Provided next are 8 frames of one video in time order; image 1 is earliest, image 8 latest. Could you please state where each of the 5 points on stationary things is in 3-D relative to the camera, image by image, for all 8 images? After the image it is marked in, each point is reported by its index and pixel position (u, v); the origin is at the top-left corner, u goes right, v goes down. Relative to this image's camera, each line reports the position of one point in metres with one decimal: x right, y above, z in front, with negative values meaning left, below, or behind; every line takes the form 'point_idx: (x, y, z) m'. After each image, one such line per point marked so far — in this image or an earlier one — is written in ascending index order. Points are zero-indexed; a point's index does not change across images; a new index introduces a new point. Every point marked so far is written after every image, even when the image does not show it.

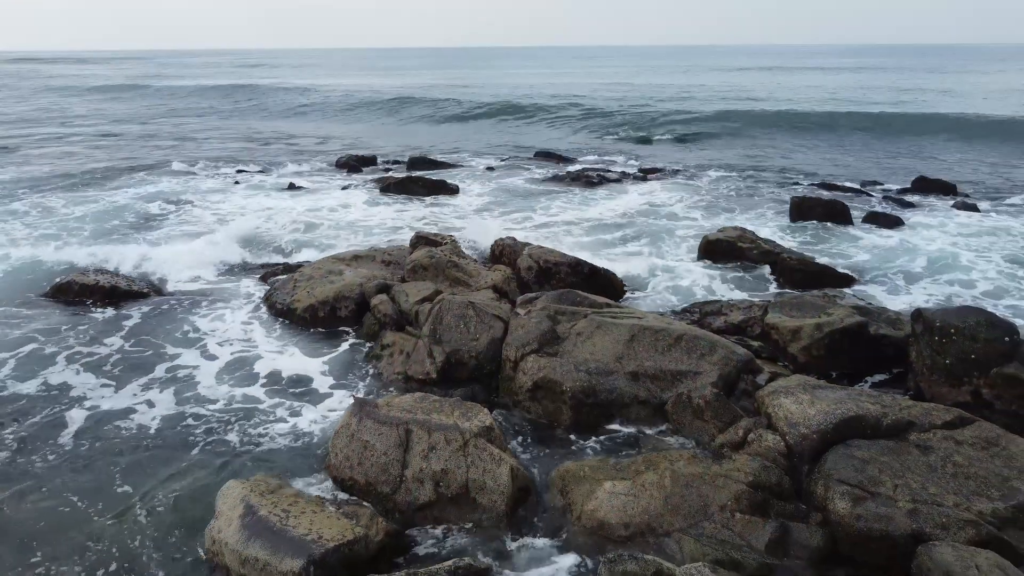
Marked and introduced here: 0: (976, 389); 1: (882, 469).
0: (+5.1, -1.1, +7.5) m
1: (+3.3, -1.6, +6.1) m
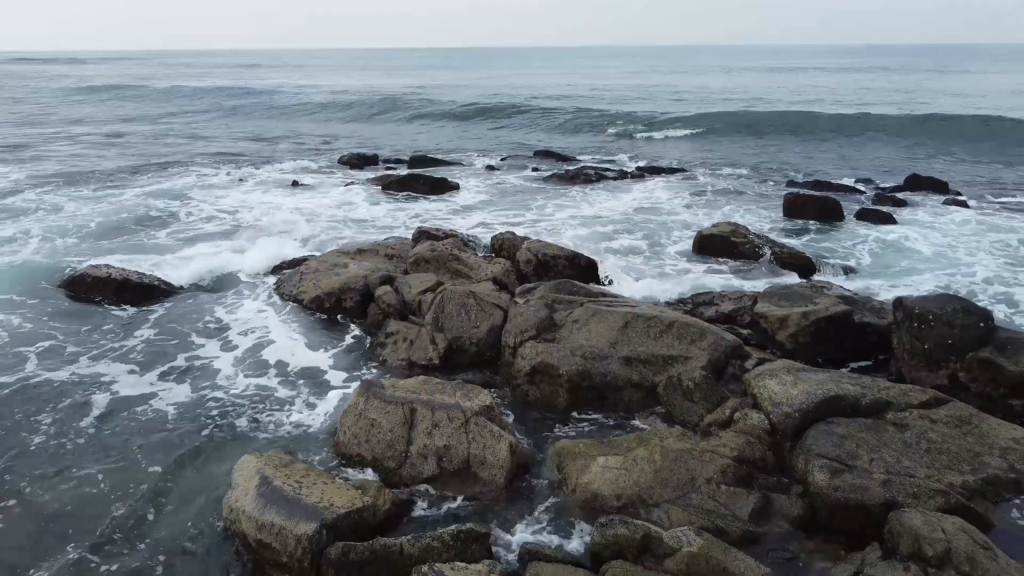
0: (+5.1, -1.0, +7.9) m
1: (+3.3, -1.5, +6.4) m
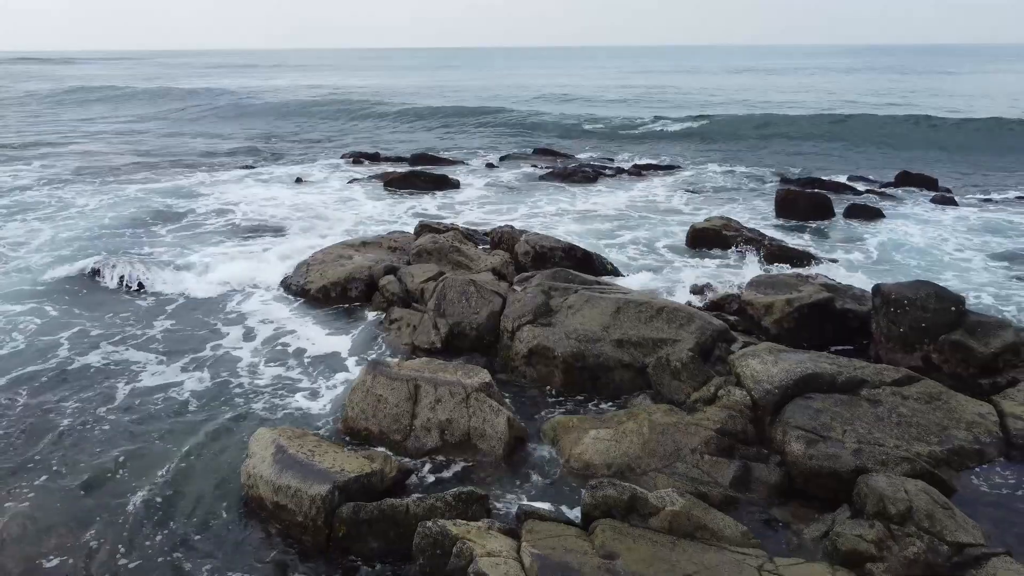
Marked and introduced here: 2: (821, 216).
0: (+5.1, -0.8, +8.3) m
1: (+3.3, -1.3, +6.9) m
2: (+8.0, +1.8, +17.4) m
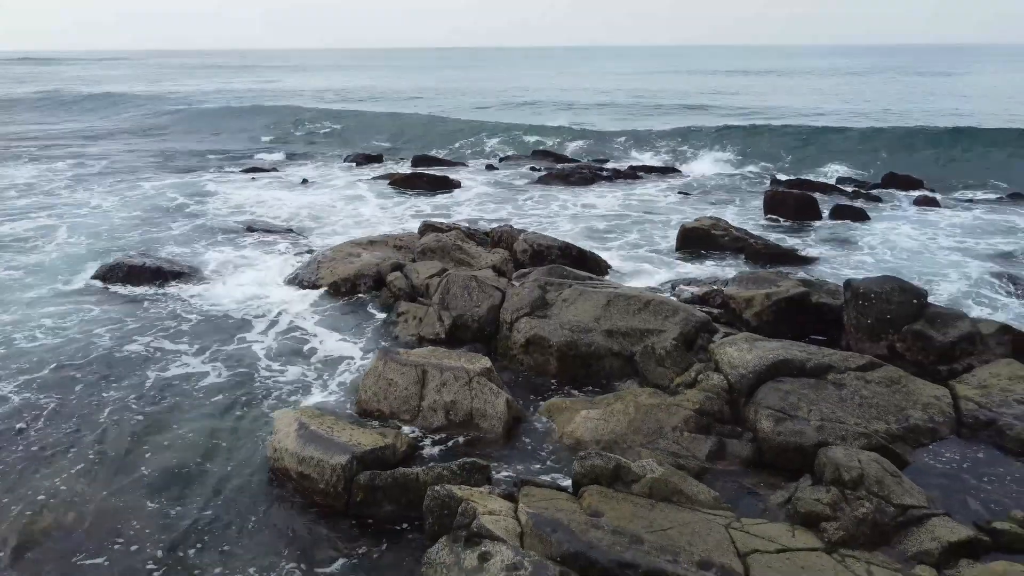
0: (+5.1, -0.7, +9.1) m
1: (+3.3, -1.2, +7.6) m
2: (+7.9, +1.9, +18.1) m
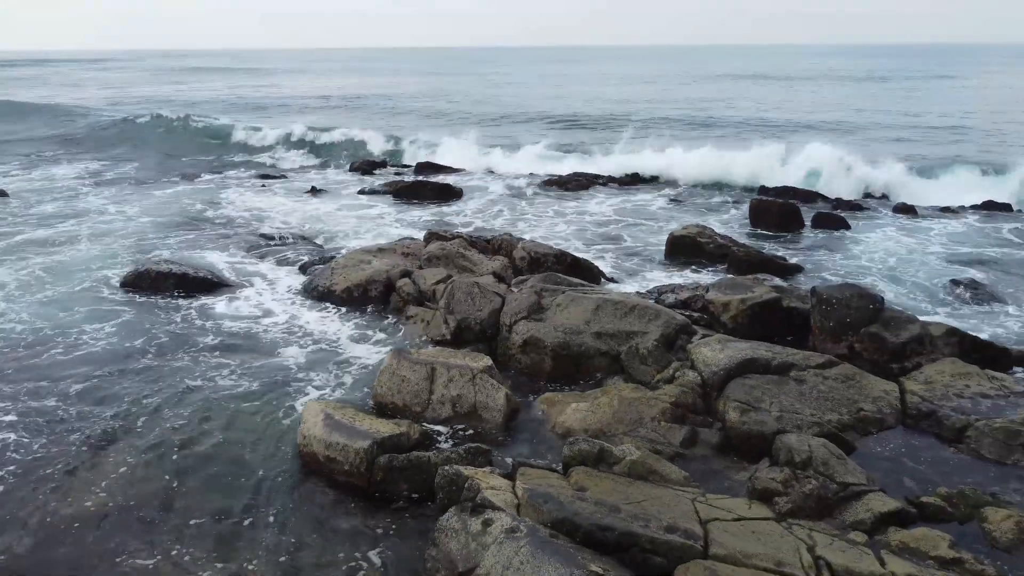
0: (+5.1, -0.8, +10.1) m
1: (+3.2, -1.3, +8.7) m
2: (+7.9, +1.8, +19.2) m
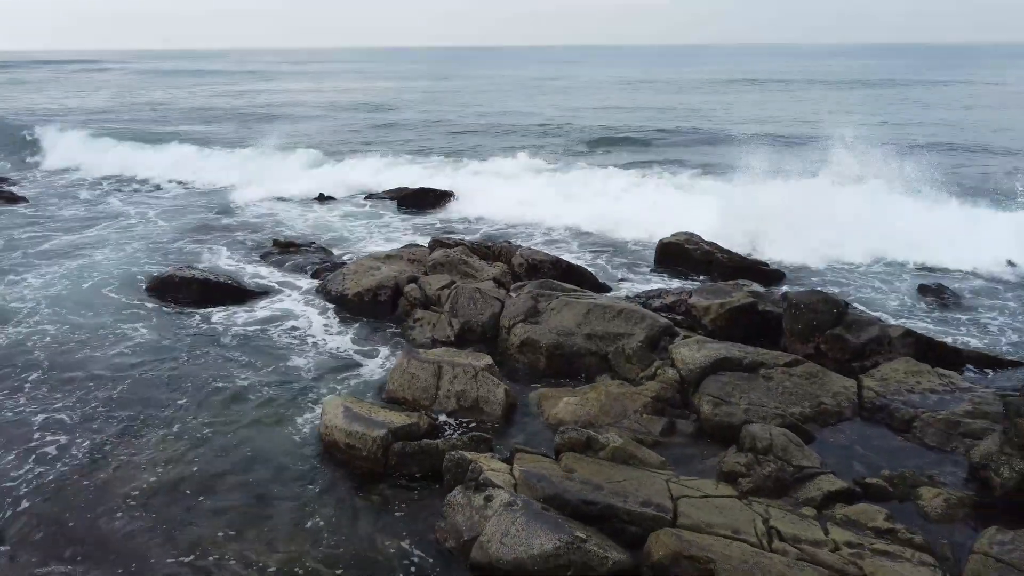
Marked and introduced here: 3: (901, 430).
0: (+5.0, -0.9, +11.2) m
1: (+3.2, -1.4, +9.7) m
2: (+7.9, +1.7, +20.2) m
3: (+5.4, -2.0, +9.3) m
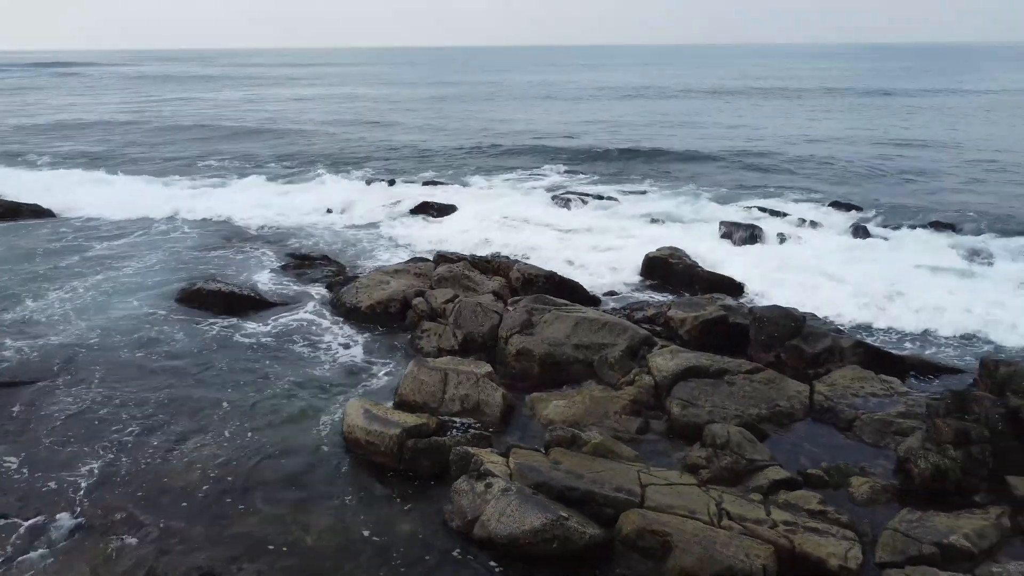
0: (+5.0, -1.2, +12.7) m
1: (+3.2, -1.7, +11.2) m
2: (+7.8, +1.4, +21.7) m
3: (+5.3, -2.3, +10.8) m
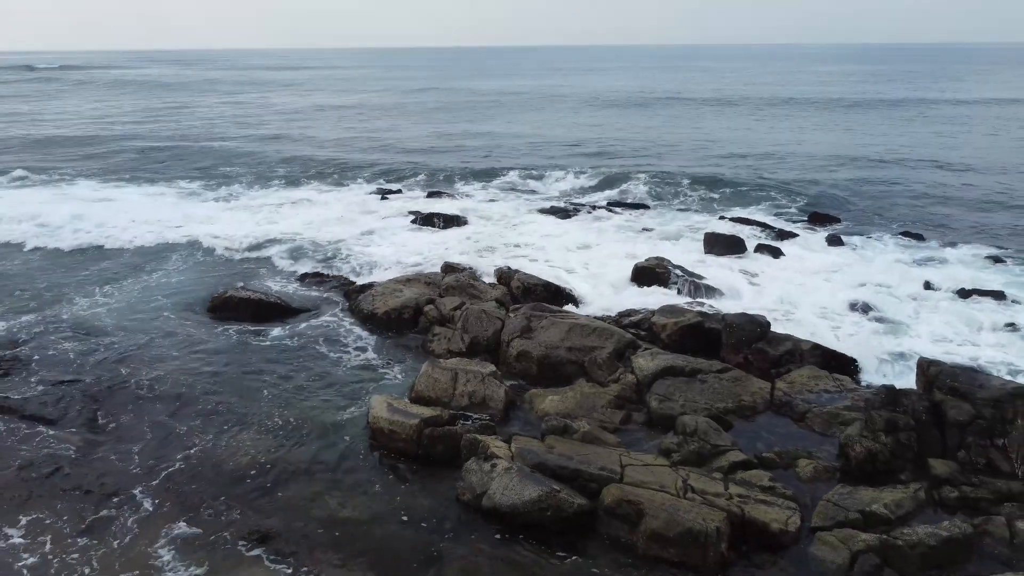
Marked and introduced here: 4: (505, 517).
0: (+5.0, -1.4, +14.5) m
1: (+3.2, -2.0, +13.0) m
2: (+7.9, +1.2, +23.6) m
3: (+5.3, -2.5, +12.6) m
4: (-0.1, -3.5, +10.2) m
